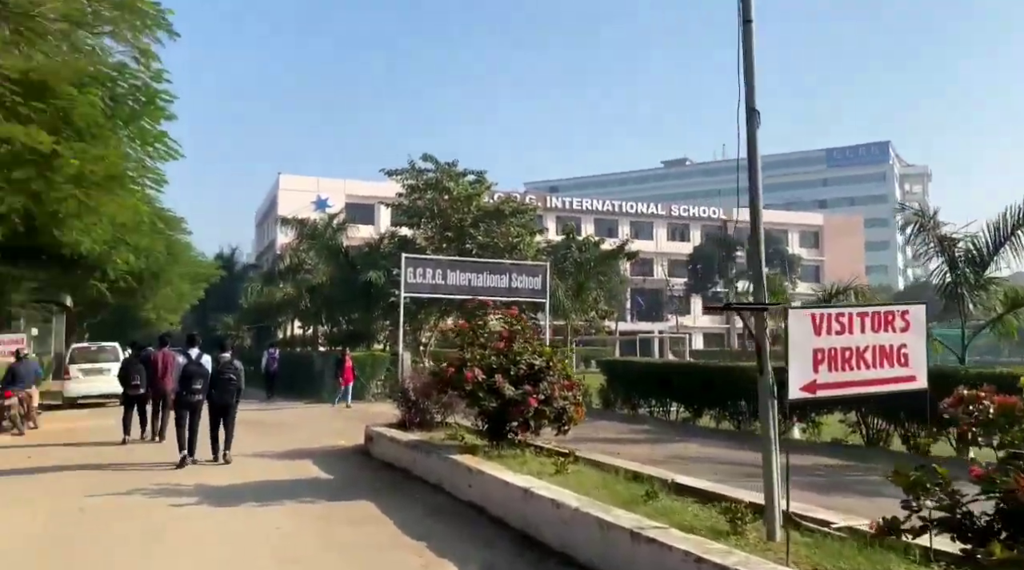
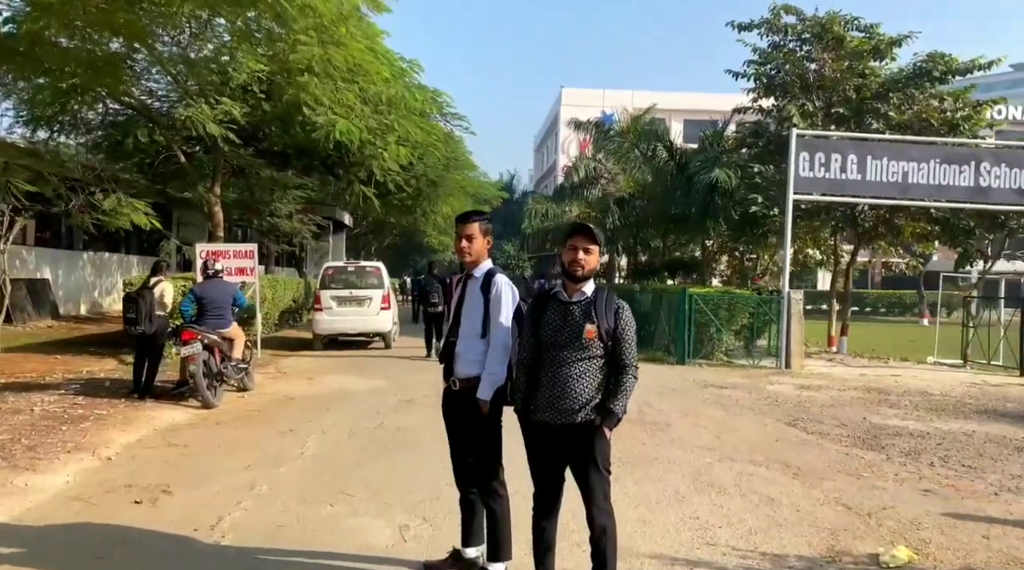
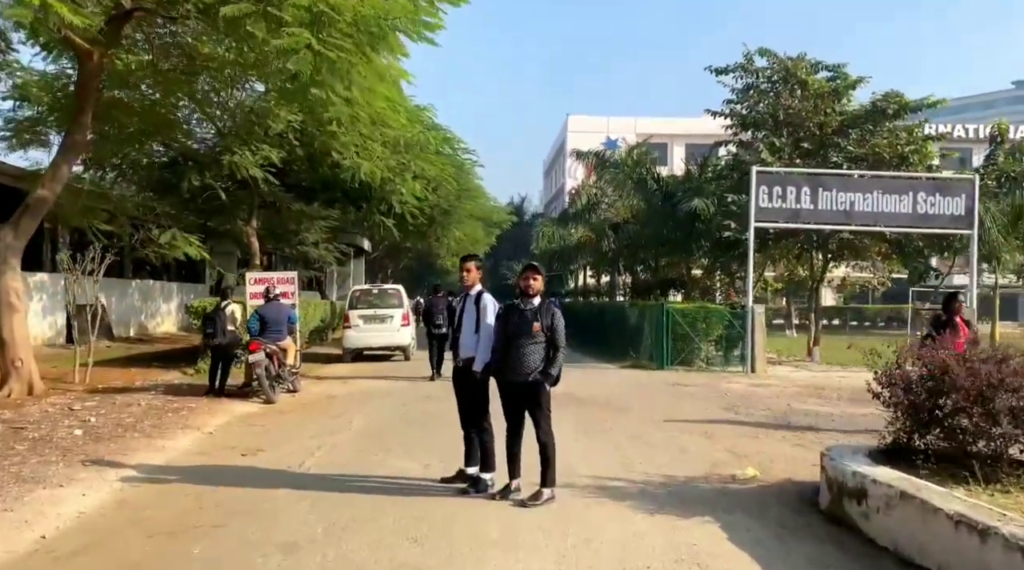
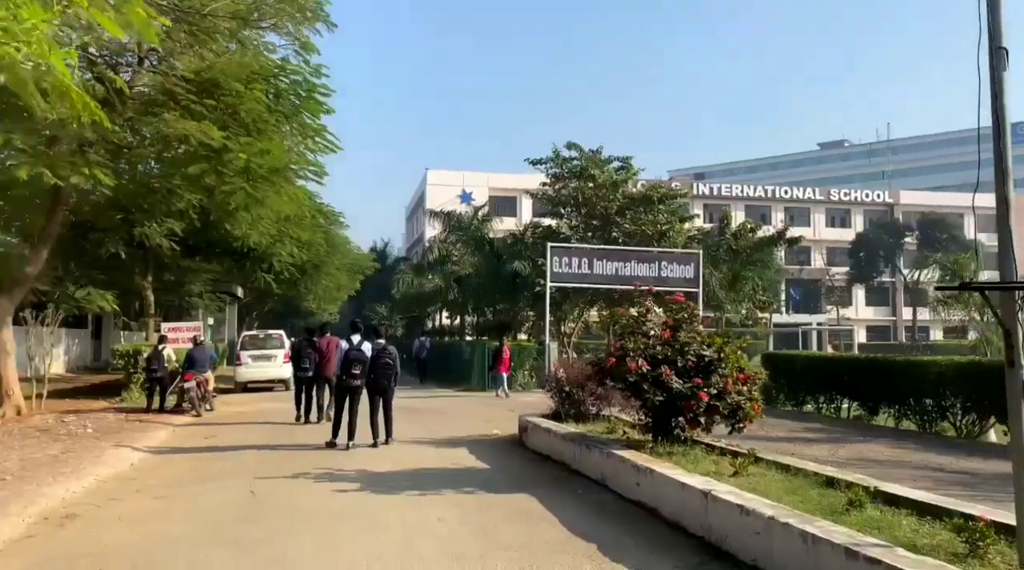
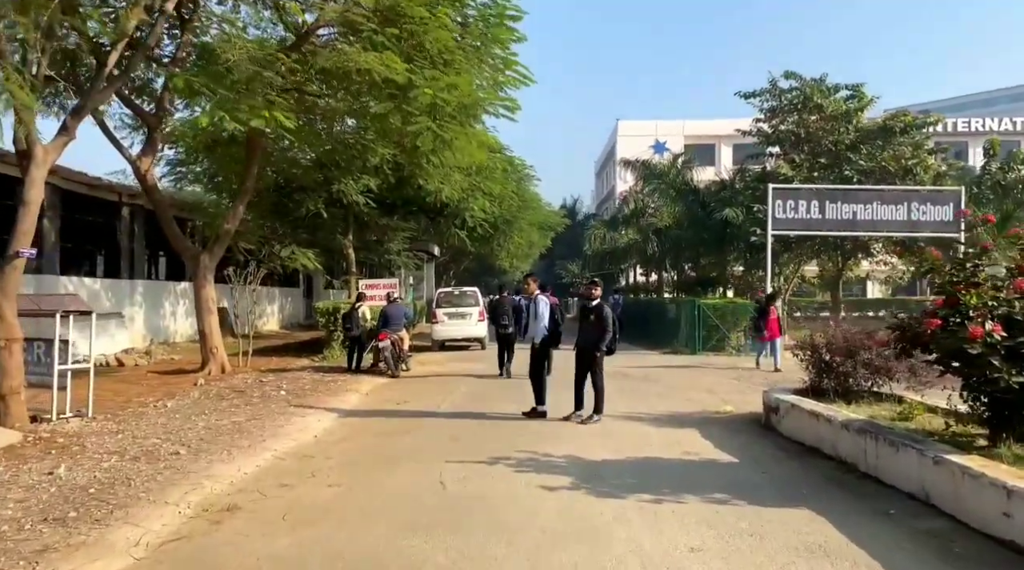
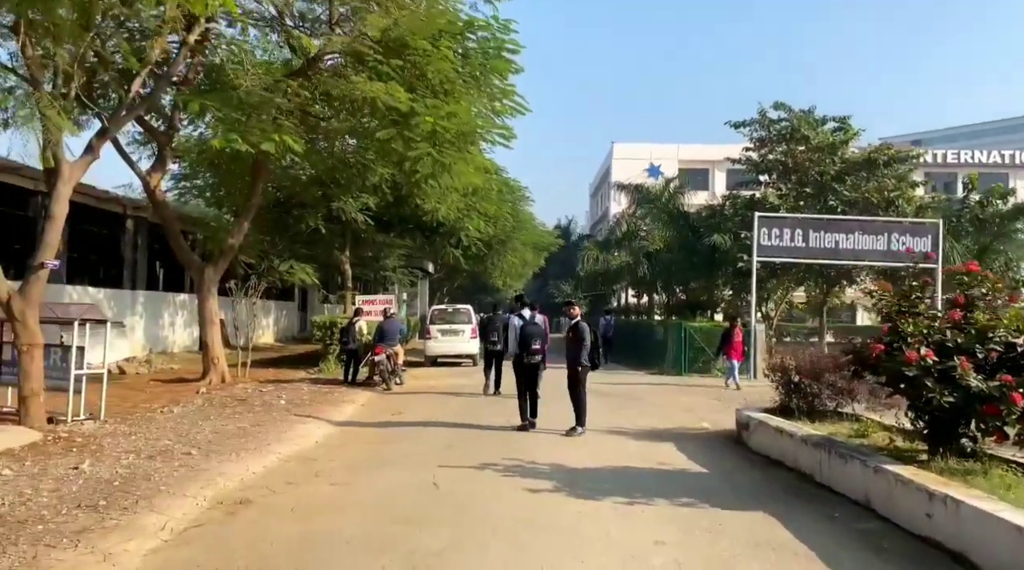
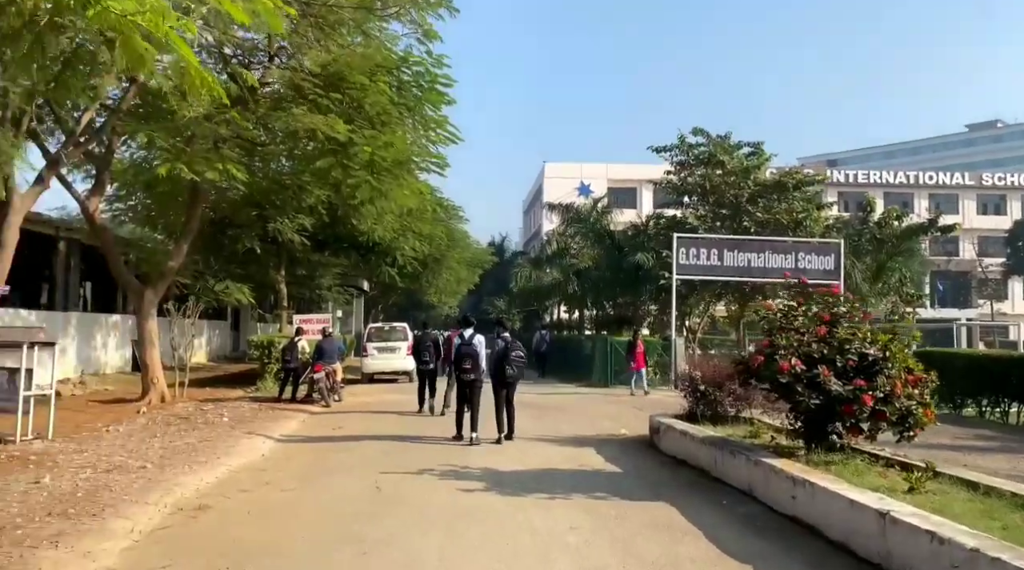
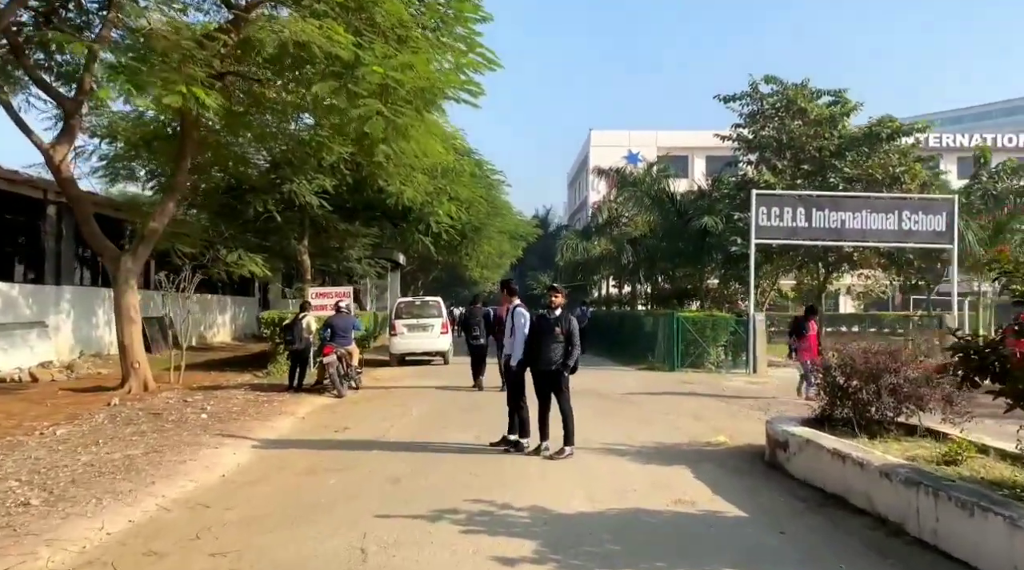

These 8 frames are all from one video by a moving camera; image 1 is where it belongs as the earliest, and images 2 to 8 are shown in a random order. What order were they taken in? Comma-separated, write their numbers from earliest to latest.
4, 7, 6, 5, 8, 3, 2
